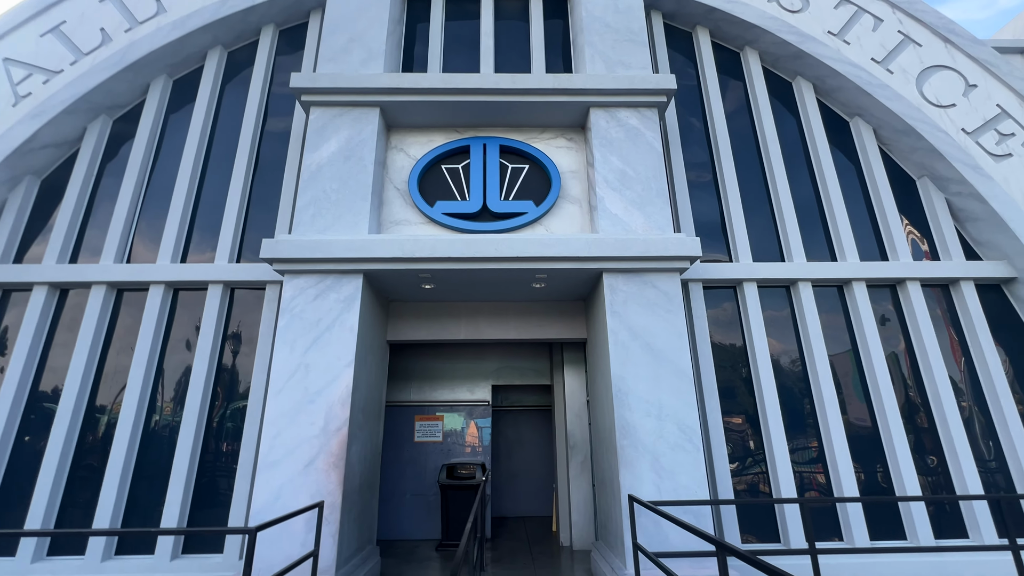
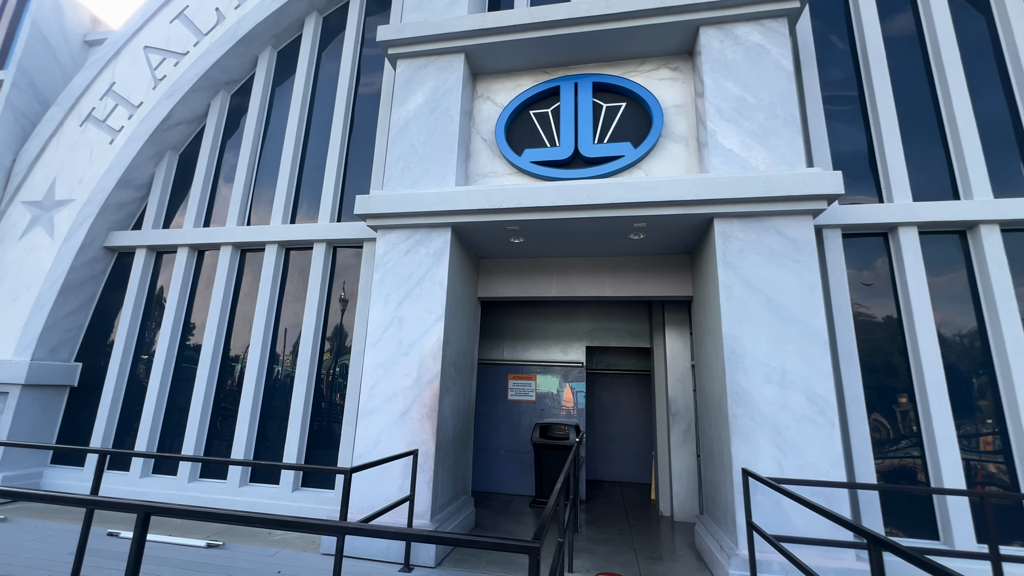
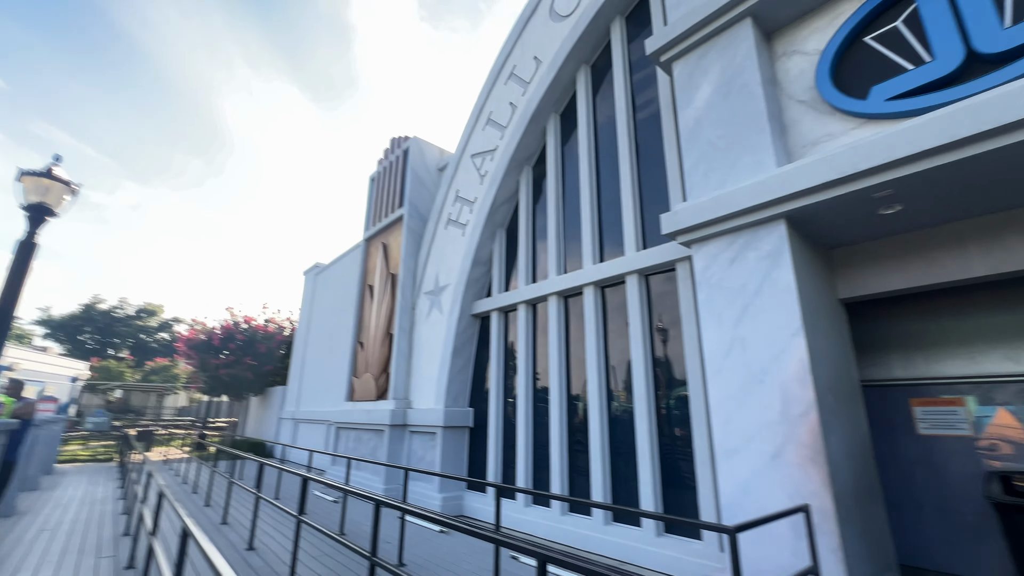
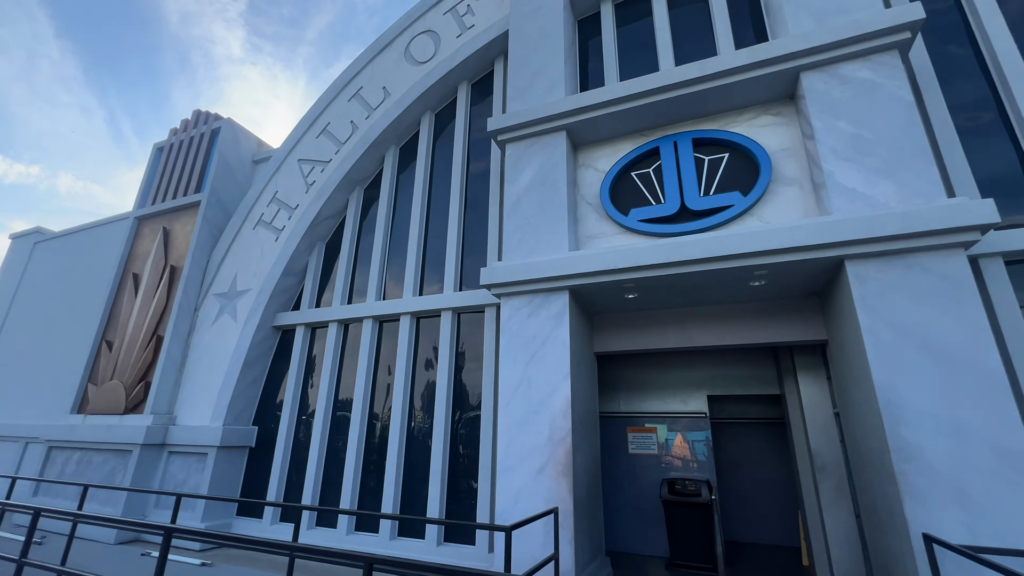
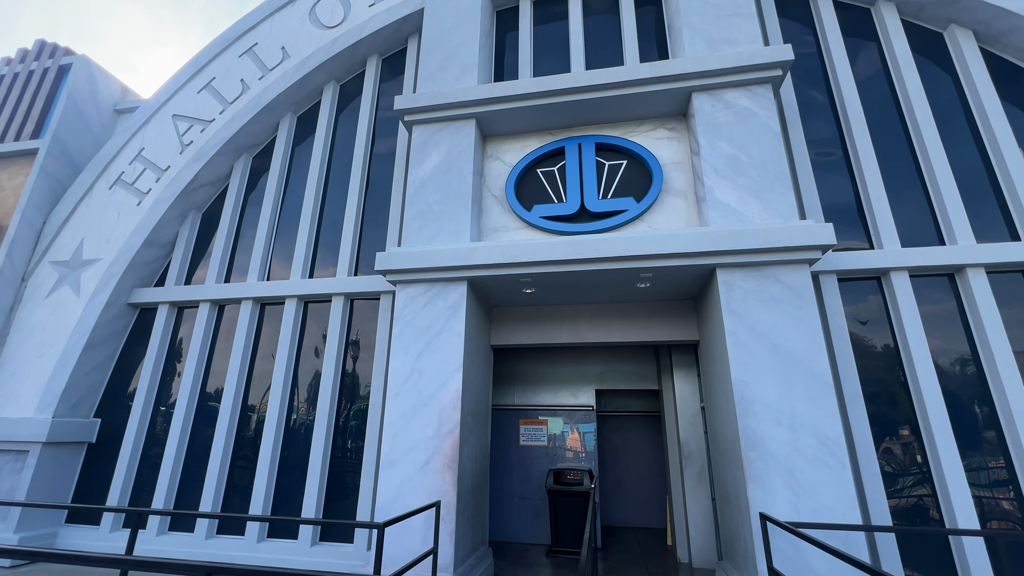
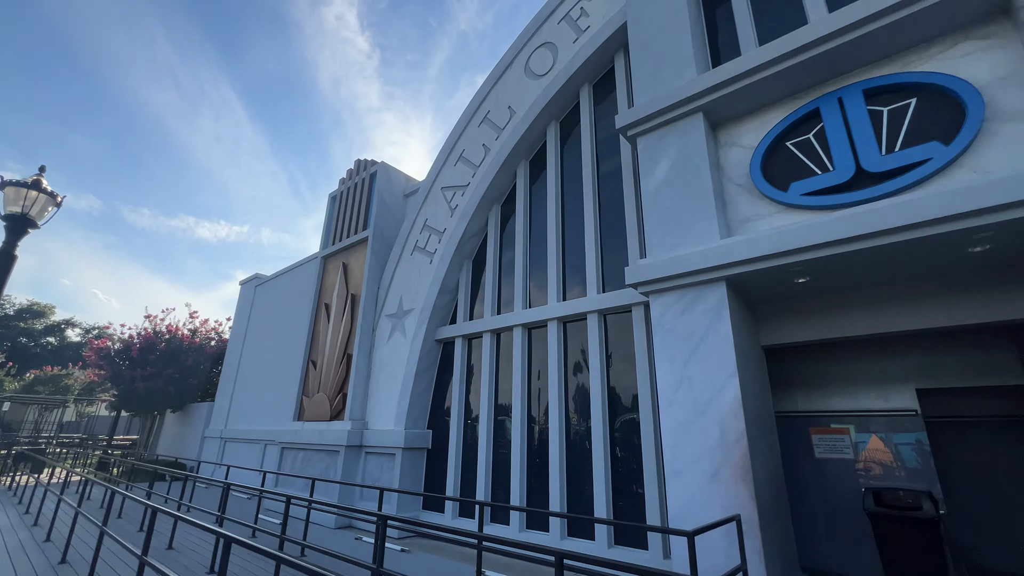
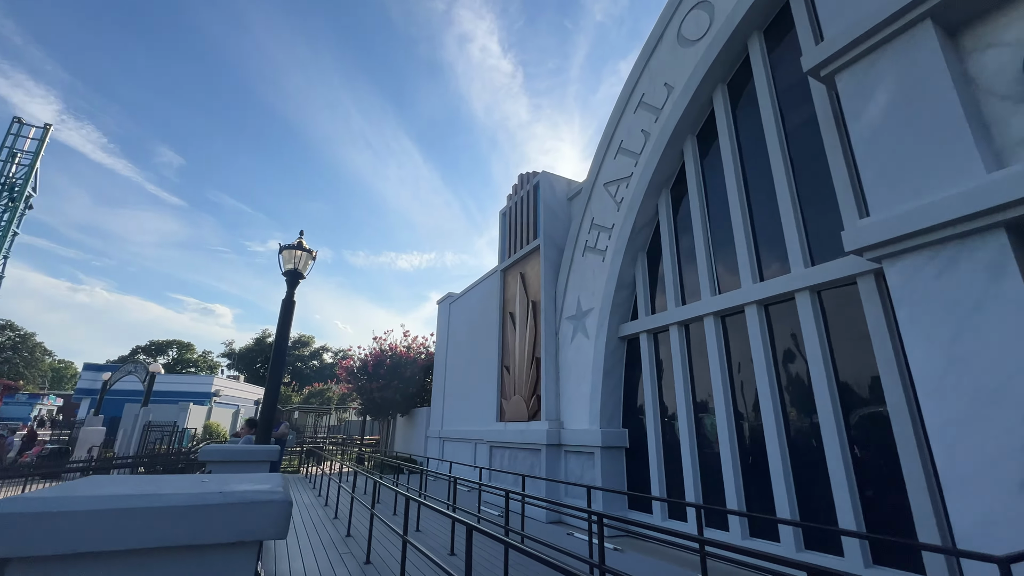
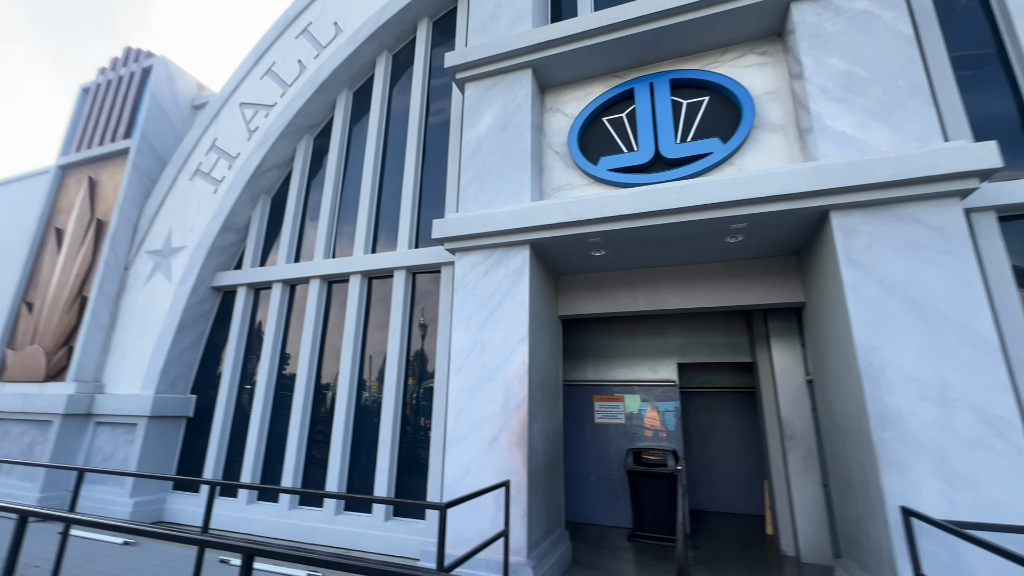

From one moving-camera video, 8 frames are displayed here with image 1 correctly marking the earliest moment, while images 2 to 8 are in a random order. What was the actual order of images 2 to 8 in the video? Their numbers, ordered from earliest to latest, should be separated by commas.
2, 8, 3, 7, 6, 4, 5
